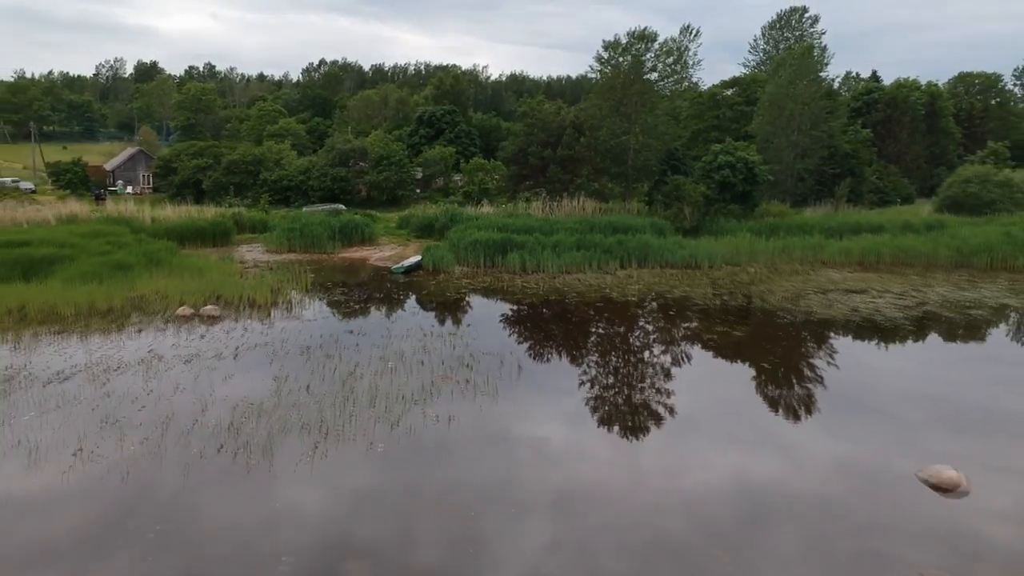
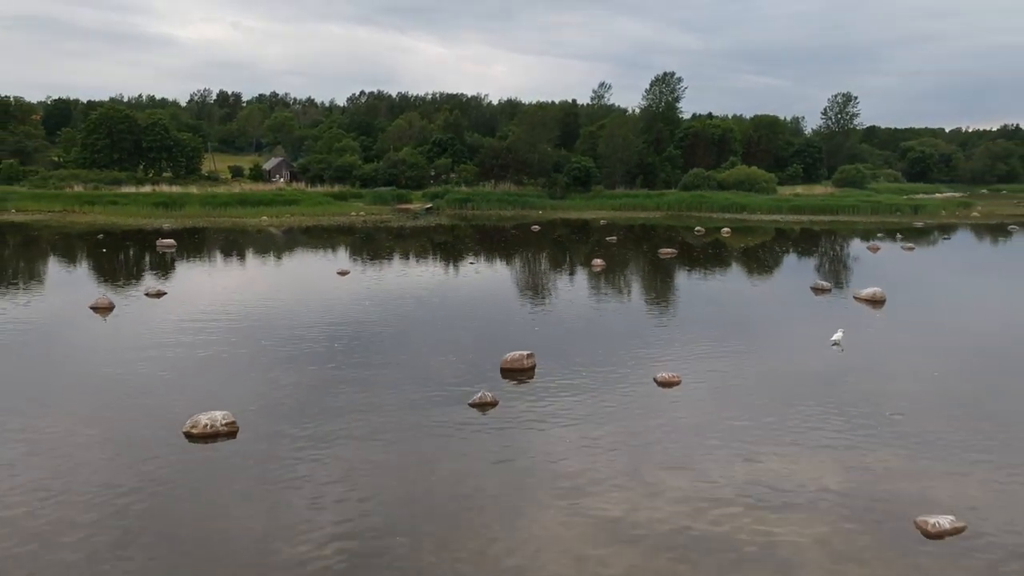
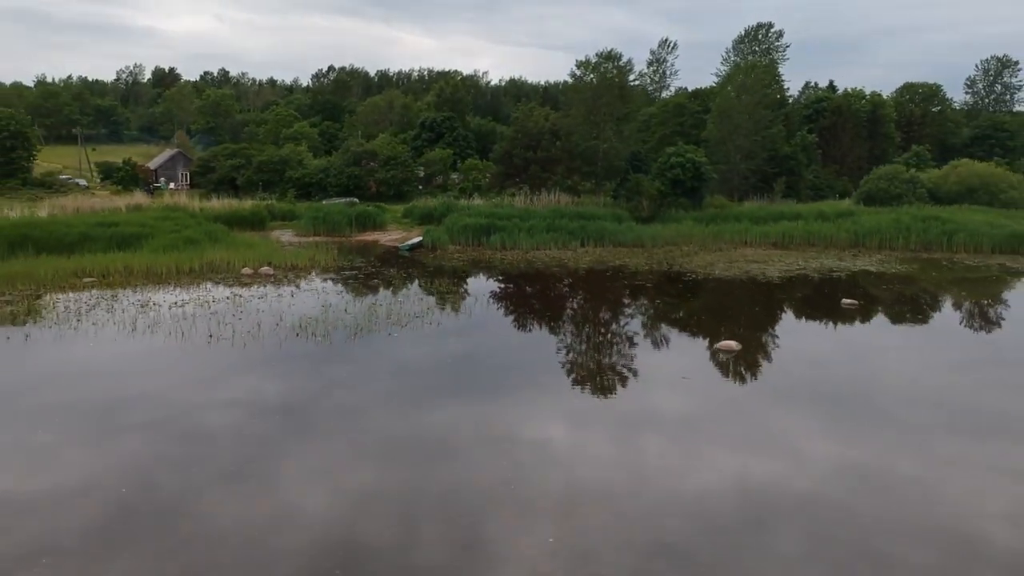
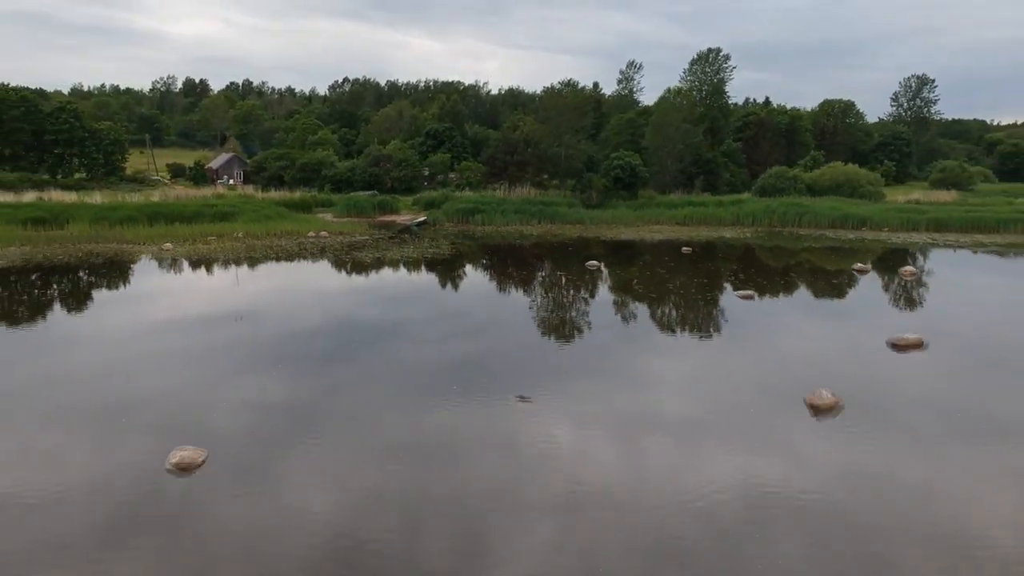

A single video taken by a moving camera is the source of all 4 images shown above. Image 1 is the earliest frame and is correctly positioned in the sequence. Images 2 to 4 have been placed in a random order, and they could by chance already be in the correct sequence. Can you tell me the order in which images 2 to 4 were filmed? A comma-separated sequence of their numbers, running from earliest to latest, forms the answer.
3, 4, 2
